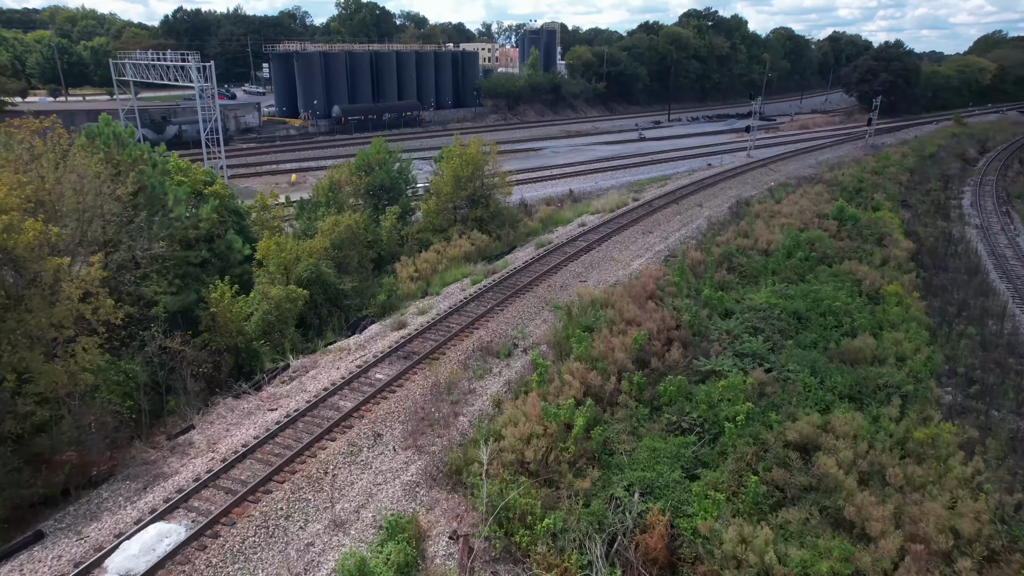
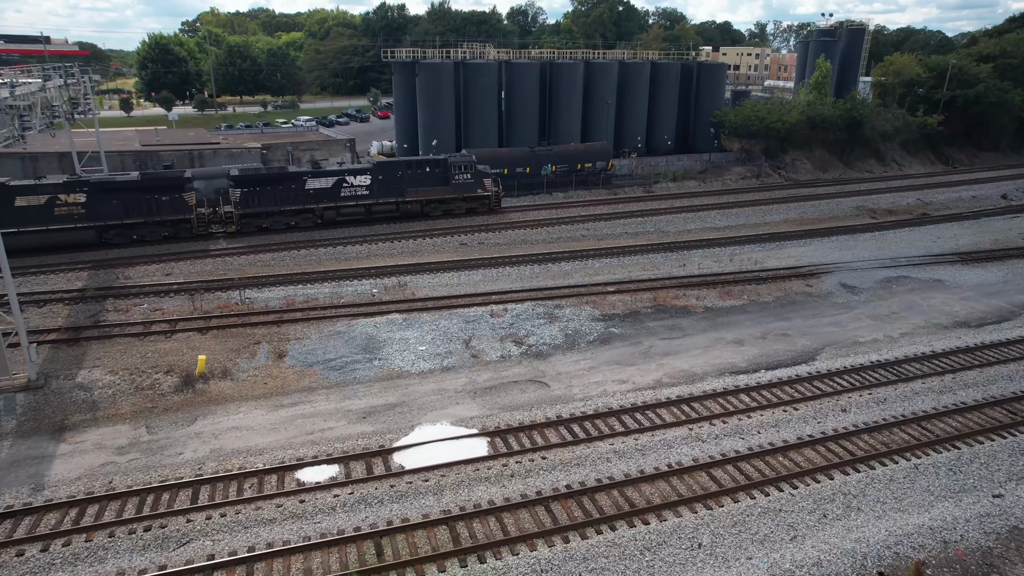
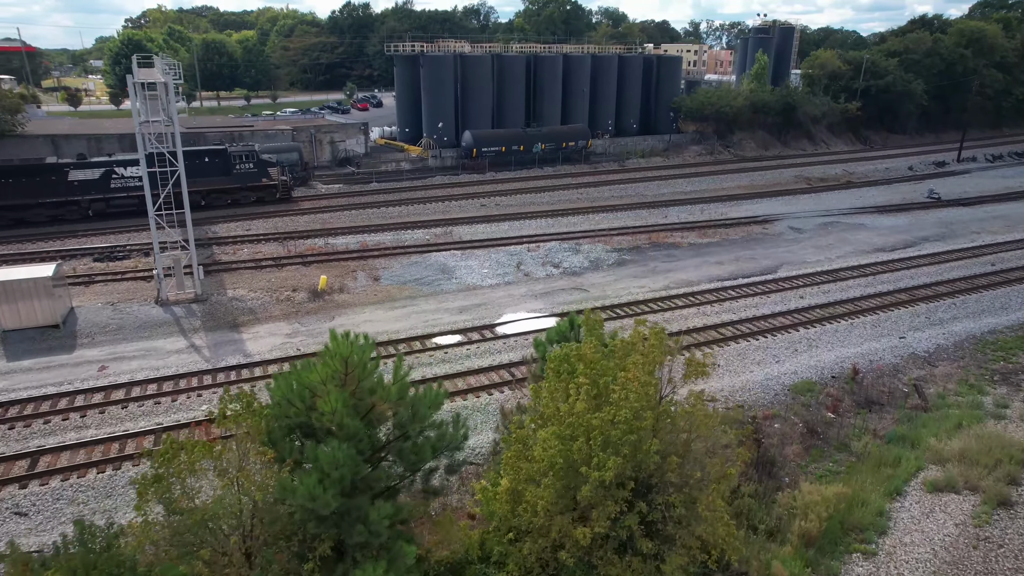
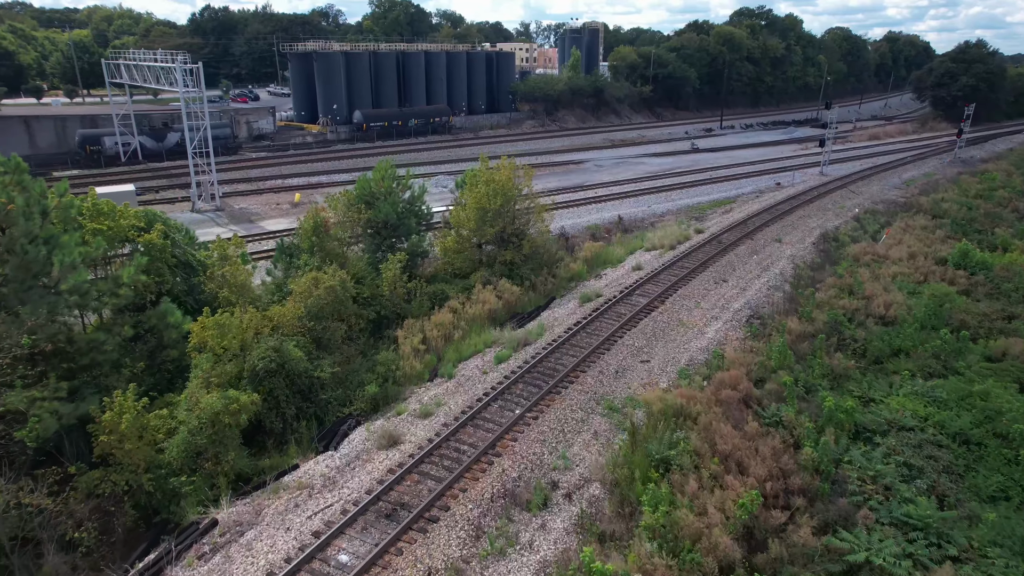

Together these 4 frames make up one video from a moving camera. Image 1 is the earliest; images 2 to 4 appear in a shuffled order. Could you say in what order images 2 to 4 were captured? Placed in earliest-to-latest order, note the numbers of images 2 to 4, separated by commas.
4, 3, 2
